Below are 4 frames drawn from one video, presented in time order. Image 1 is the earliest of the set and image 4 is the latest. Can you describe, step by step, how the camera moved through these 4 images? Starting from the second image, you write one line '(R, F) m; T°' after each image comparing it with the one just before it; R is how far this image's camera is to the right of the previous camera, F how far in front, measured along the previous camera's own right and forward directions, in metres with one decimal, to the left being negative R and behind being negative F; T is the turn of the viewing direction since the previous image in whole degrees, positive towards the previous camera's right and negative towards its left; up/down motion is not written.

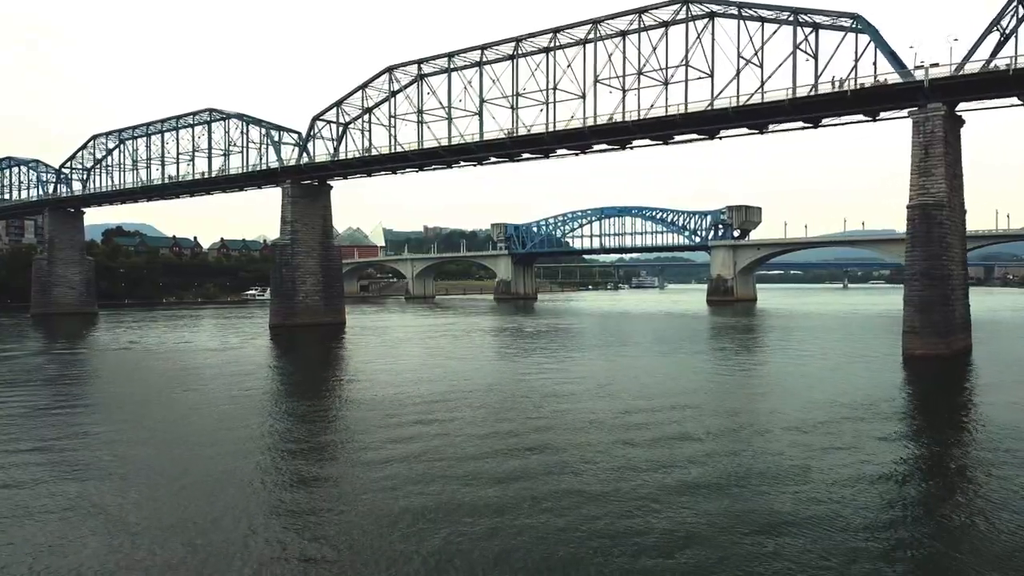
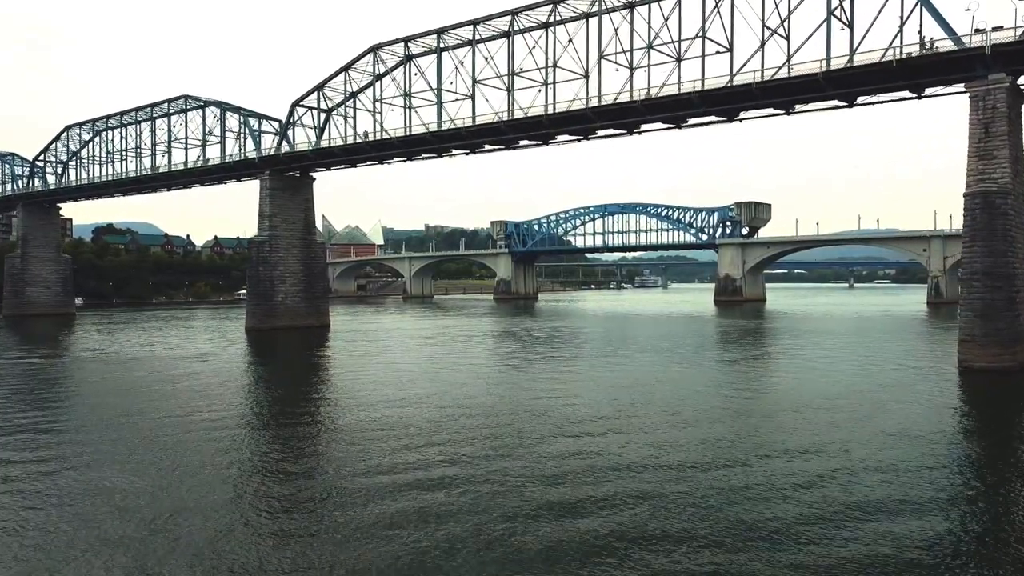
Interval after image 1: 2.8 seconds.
(+0.3, +3.0) m; 0°
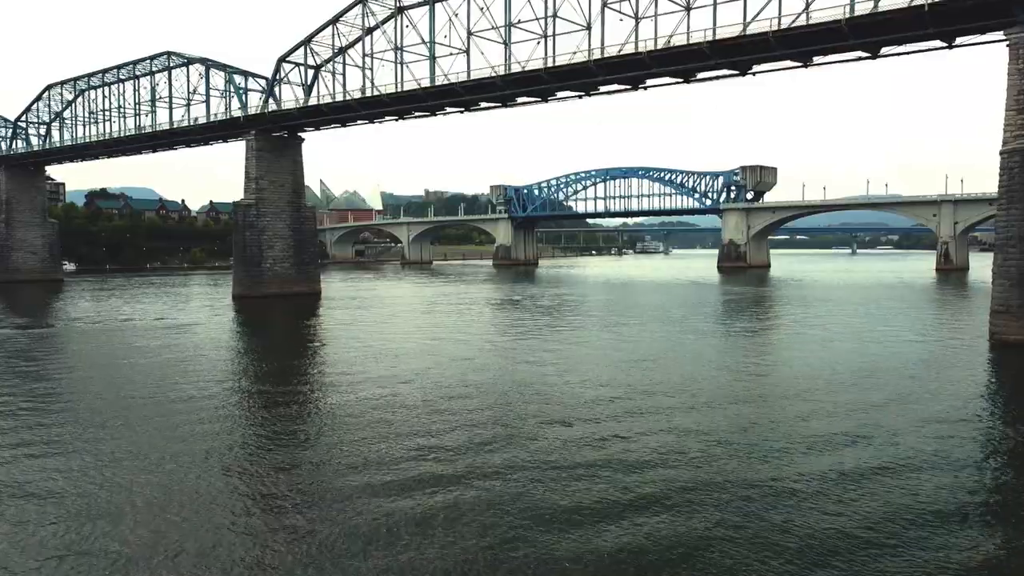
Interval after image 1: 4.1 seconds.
(+0.1, +1.4) m; 0°
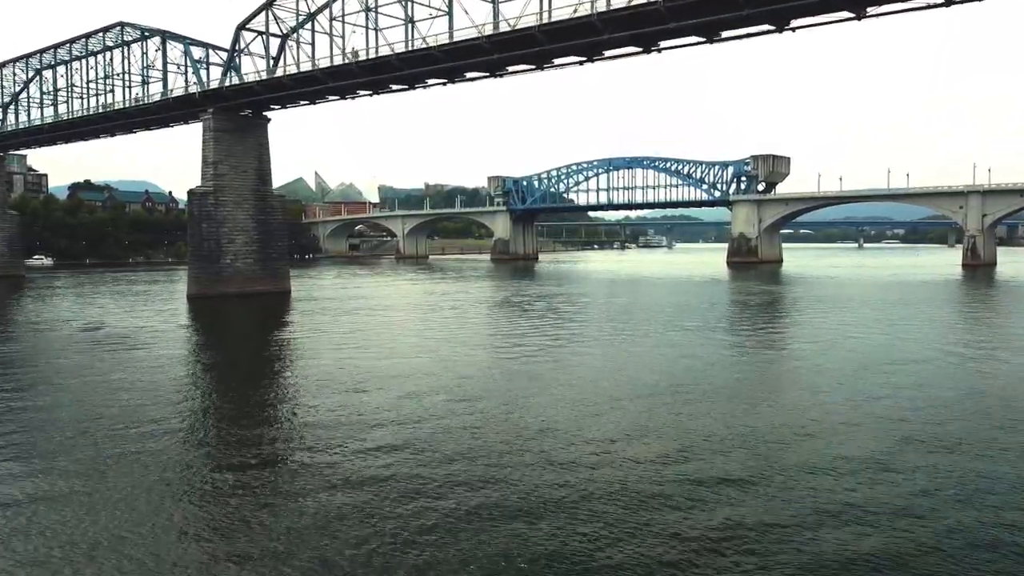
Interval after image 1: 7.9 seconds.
(+0.4, +4.0) m; 0°
